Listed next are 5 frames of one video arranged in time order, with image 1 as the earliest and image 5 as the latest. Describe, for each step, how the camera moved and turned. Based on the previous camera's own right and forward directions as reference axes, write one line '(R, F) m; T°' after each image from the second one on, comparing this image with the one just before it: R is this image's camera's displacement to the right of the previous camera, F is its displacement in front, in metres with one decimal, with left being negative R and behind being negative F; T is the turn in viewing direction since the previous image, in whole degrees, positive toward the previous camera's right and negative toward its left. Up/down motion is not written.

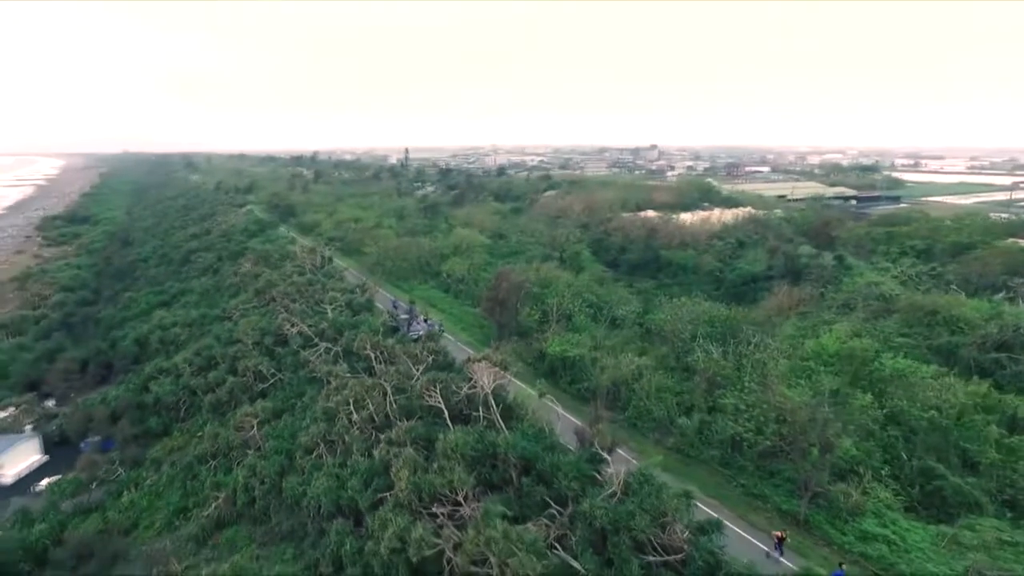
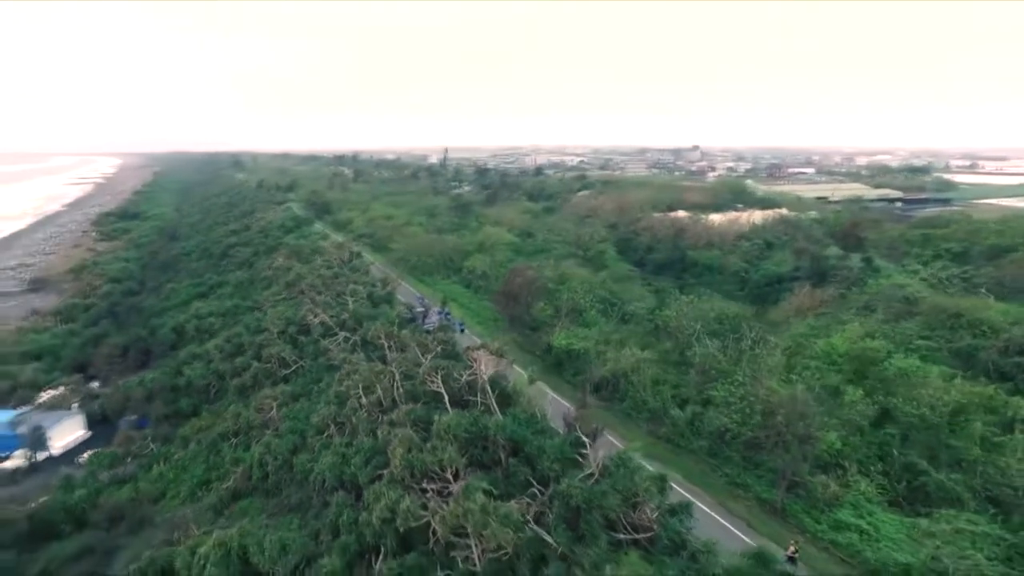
(+1.0, -0.7) m; -4°
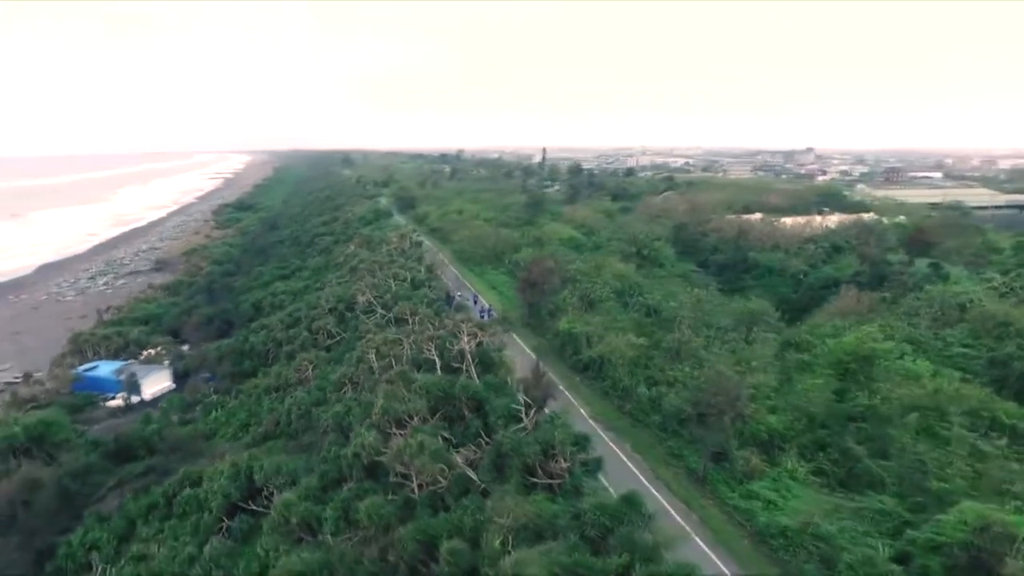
(+3.2, -1.7) m; -9°
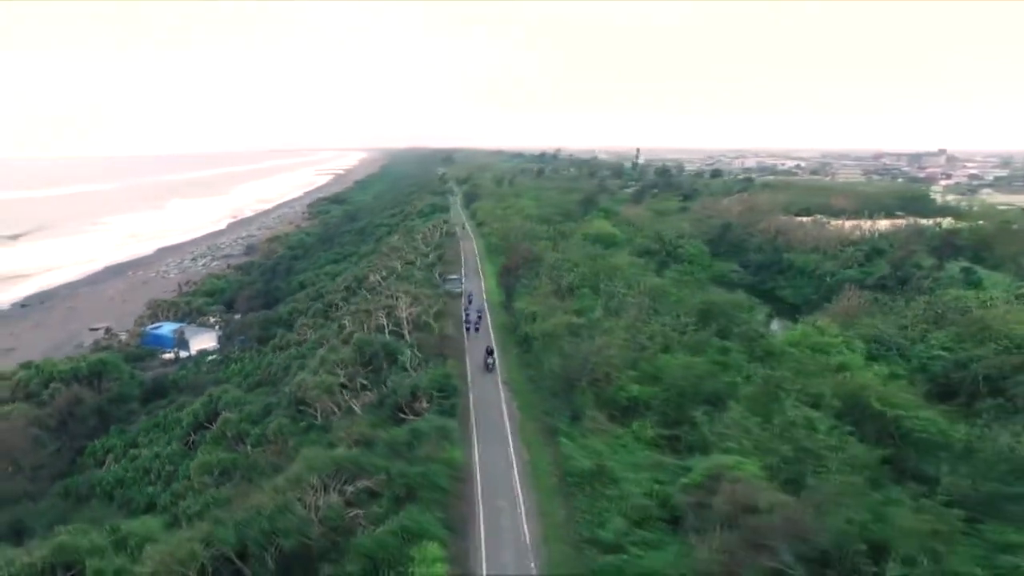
(+5.5, -2.3) m; -10°
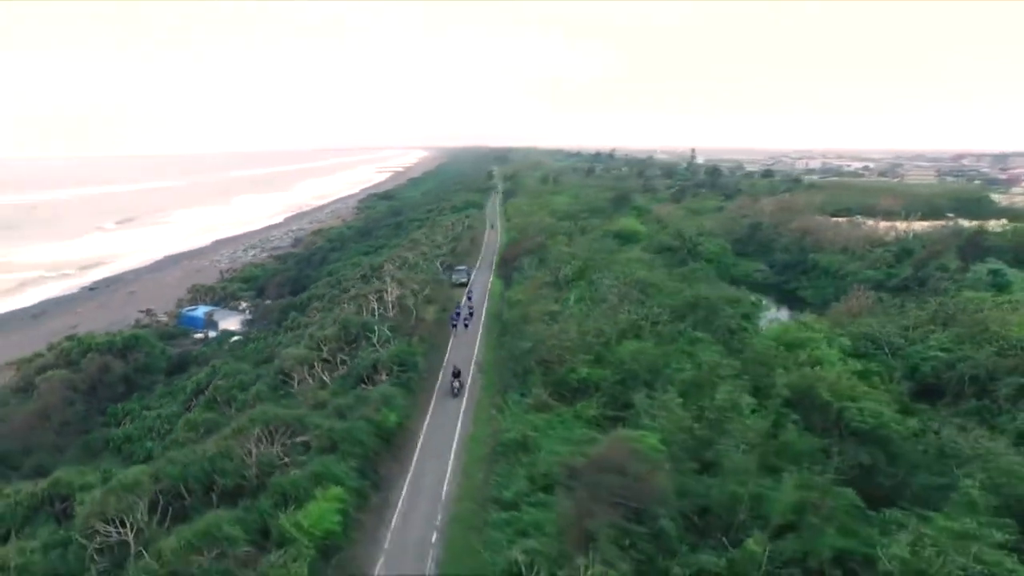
(+2.8, -1.0) m; -6°
